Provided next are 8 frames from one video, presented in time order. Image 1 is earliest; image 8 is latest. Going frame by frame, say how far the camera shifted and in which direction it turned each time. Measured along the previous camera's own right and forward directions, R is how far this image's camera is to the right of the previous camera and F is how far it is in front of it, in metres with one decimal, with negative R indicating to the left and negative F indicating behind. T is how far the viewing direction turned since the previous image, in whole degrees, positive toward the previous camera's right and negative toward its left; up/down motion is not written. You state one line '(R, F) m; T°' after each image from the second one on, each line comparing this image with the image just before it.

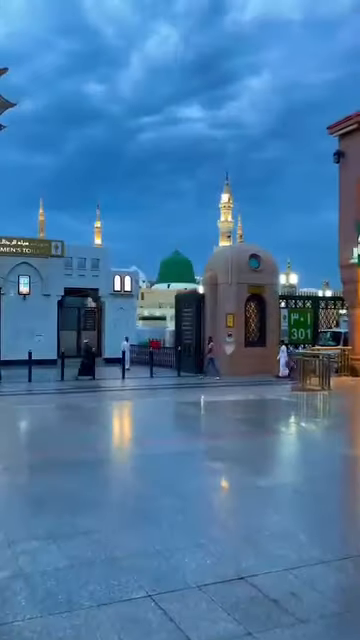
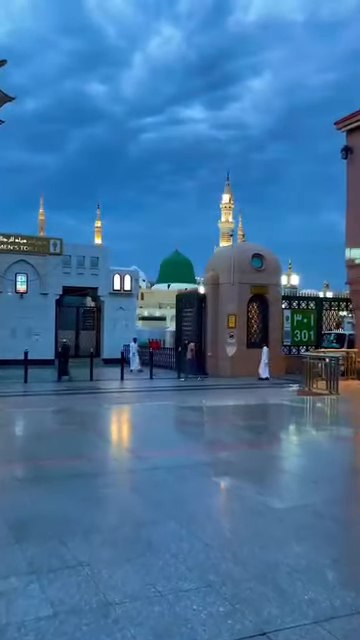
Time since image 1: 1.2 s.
(-0.1, +0.7) m; 0°
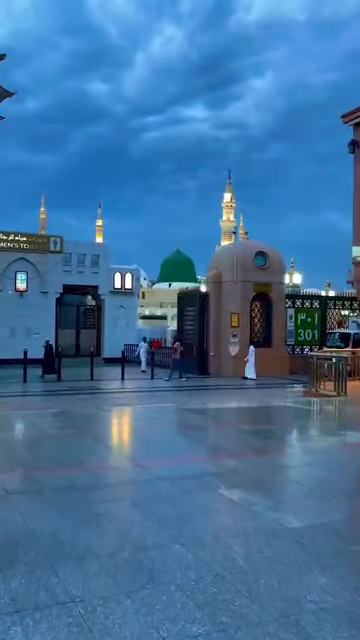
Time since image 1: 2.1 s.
(0.0, +0.6) m; 0°
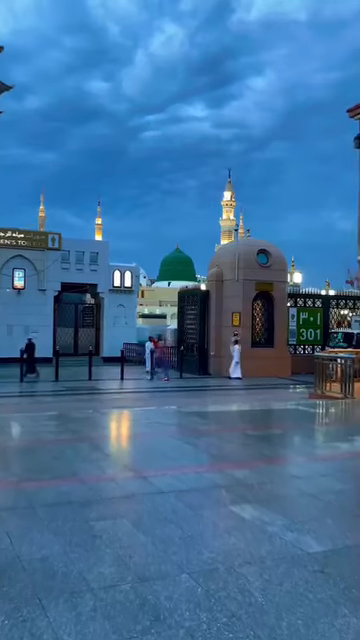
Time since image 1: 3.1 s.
(-0.1, +0.6) m; 0°
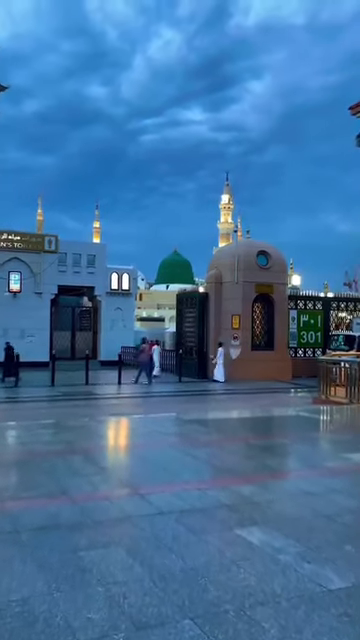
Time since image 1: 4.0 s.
(0.0, +0.6) m; 0°
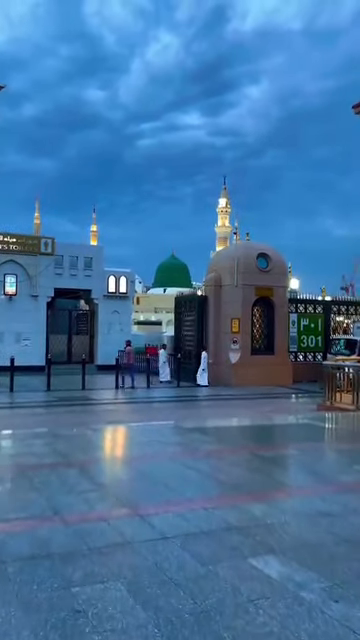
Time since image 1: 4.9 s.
(-0.1, +0.6) m; 0°
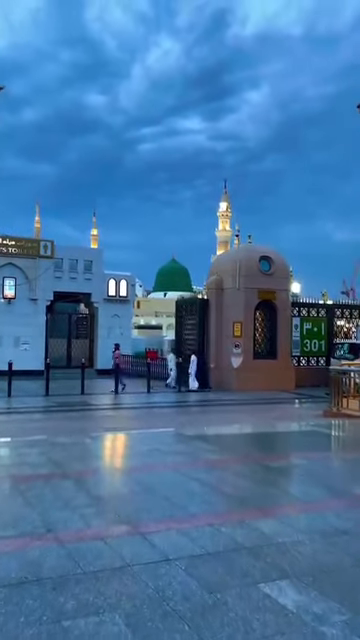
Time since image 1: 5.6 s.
(0.0, +0.4) m; 0°
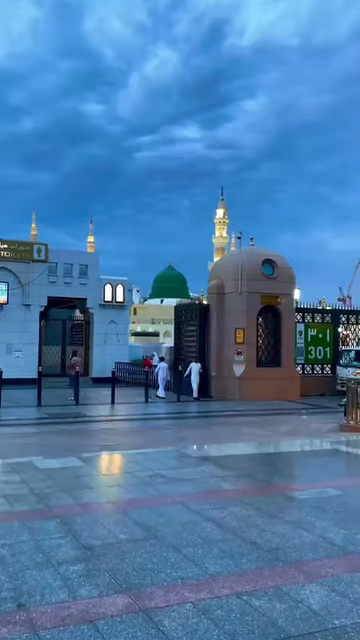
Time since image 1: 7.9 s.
(-0.1, +1.4) m; 0°
